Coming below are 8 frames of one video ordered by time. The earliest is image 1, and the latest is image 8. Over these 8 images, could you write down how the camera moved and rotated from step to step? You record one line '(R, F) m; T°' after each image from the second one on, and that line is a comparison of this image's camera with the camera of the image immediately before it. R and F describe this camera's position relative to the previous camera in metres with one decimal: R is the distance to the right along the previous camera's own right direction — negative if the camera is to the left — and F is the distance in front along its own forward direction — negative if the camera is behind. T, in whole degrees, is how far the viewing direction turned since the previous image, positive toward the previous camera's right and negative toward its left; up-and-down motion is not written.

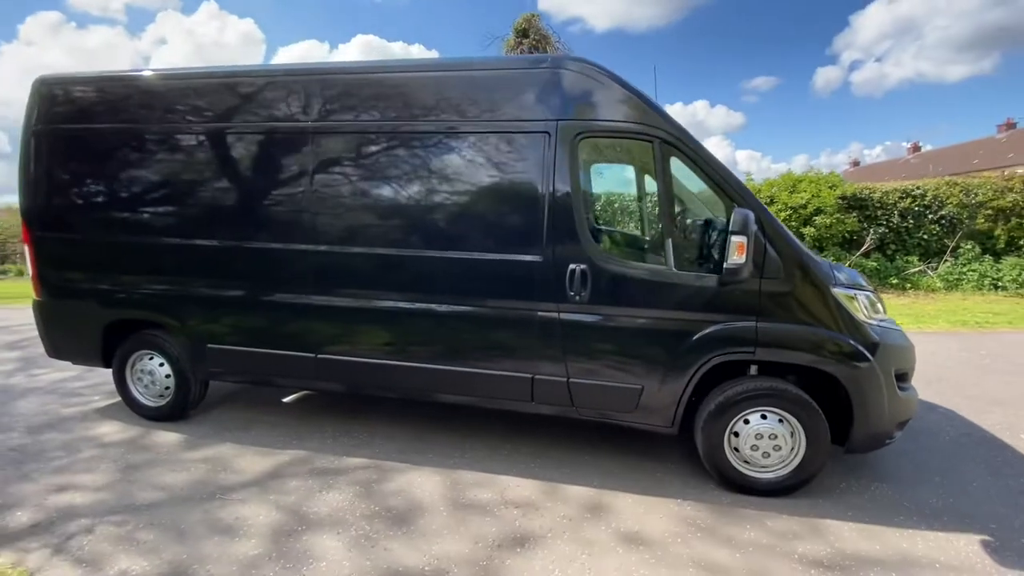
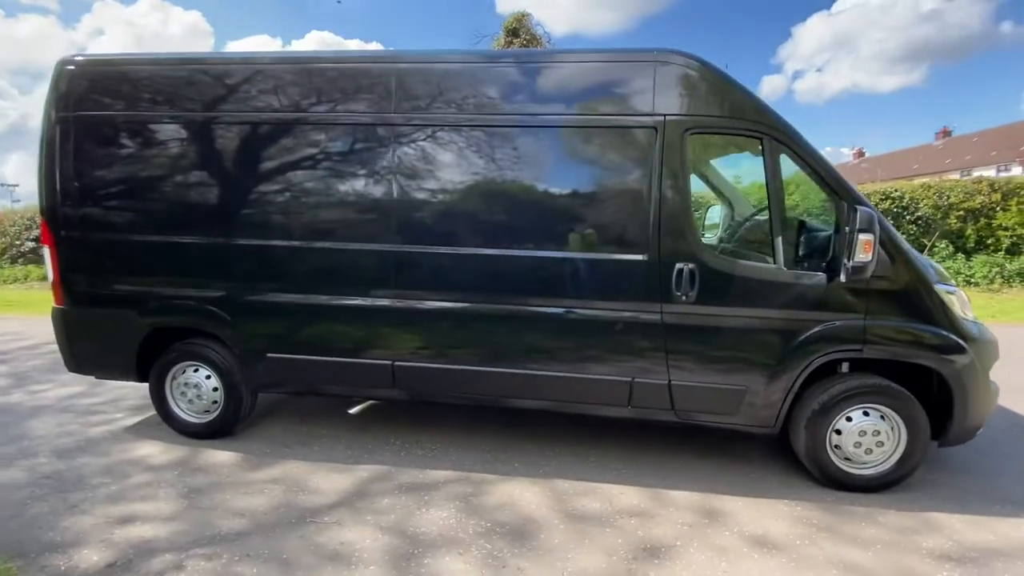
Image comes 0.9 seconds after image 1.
(-1.0, +0.2) m; +5°
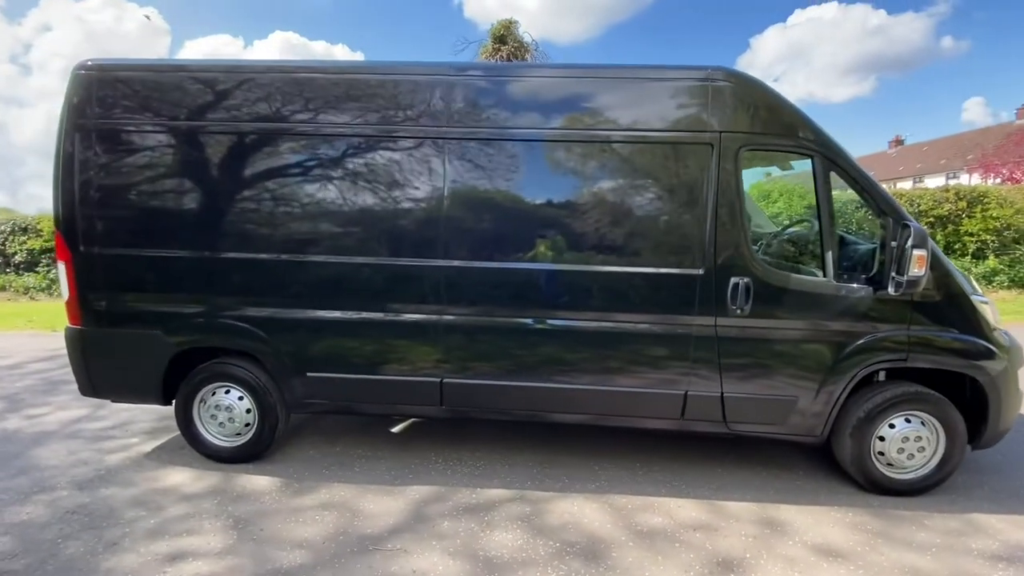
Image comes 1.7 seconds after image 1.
(-0.6, 0.0) m; +4°
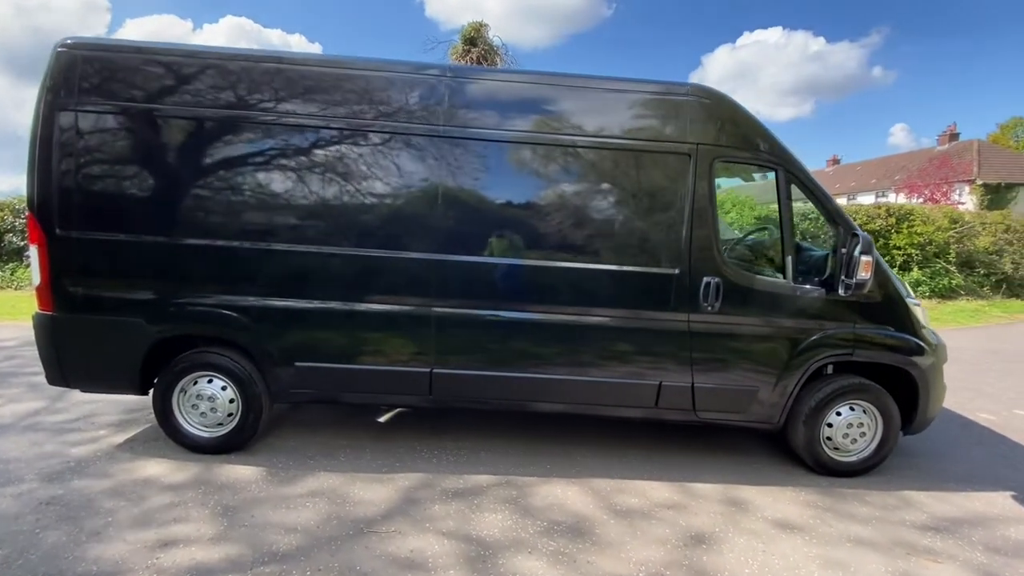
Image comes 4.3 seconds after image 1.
(-0.2, -0.2) m; +5°
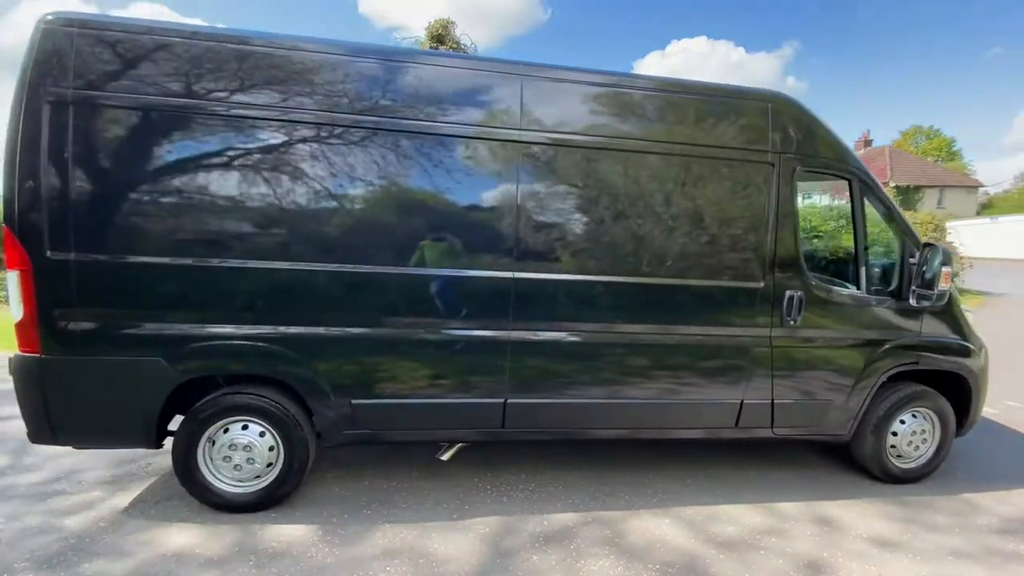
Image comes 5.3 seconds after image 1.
(-1.0, +0.4) m; +7°
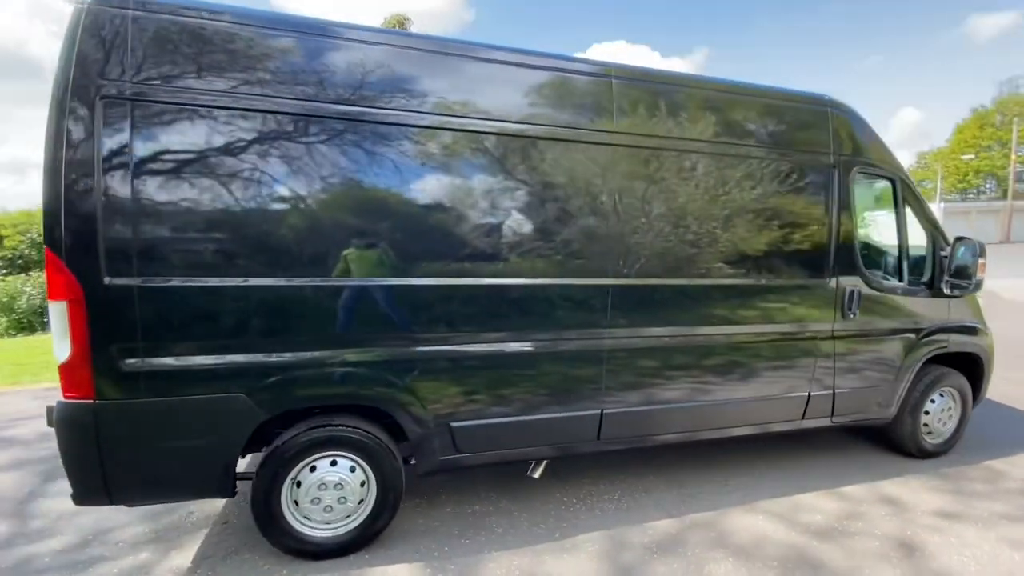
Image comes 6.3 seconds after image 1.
(-1.1, +0.2) m; +8°
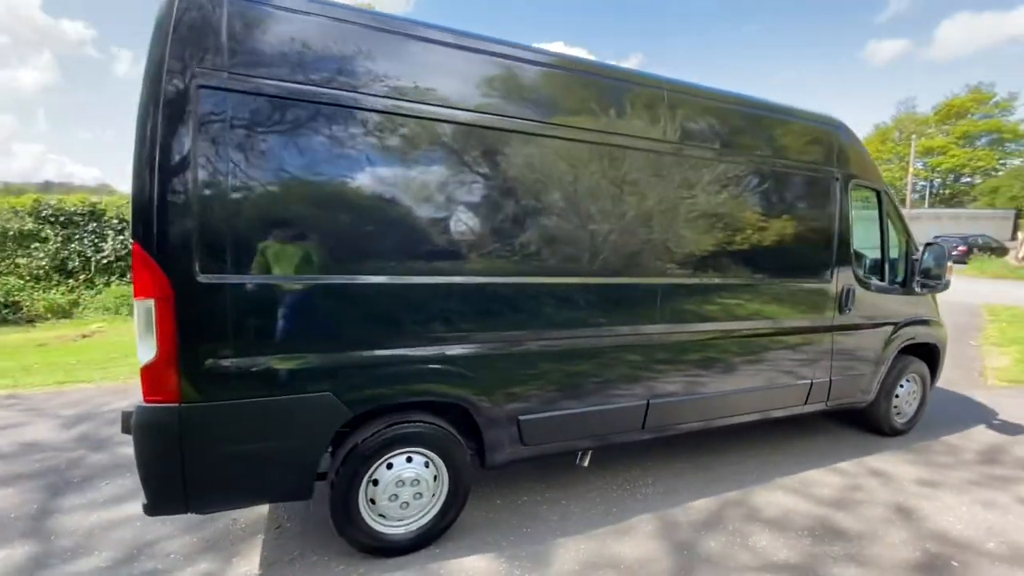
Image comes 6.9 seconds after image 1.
(-0.8, -0.1) m; +7°
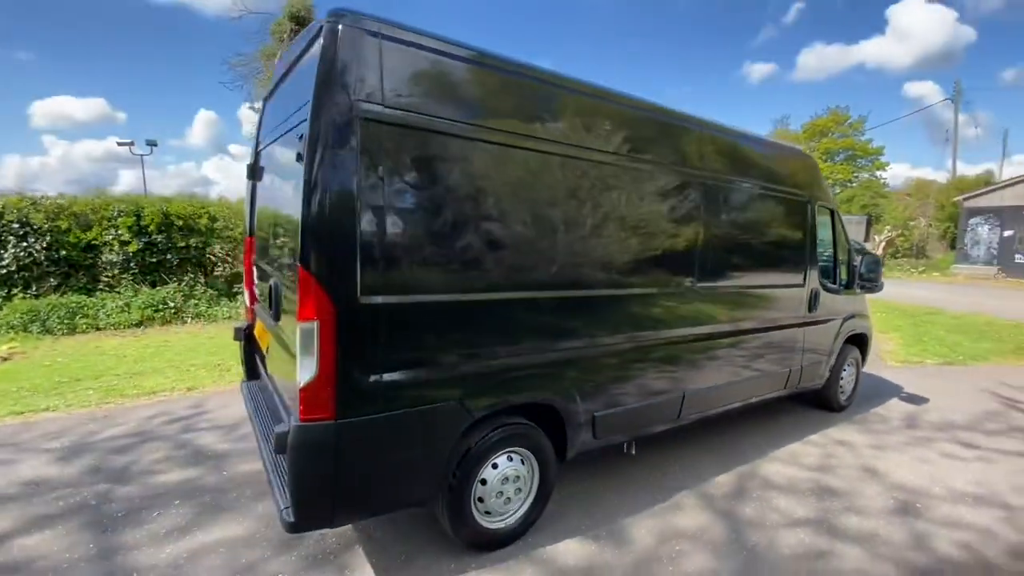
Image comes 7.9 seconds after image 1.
(-1.2, -0.2) m; +10°
